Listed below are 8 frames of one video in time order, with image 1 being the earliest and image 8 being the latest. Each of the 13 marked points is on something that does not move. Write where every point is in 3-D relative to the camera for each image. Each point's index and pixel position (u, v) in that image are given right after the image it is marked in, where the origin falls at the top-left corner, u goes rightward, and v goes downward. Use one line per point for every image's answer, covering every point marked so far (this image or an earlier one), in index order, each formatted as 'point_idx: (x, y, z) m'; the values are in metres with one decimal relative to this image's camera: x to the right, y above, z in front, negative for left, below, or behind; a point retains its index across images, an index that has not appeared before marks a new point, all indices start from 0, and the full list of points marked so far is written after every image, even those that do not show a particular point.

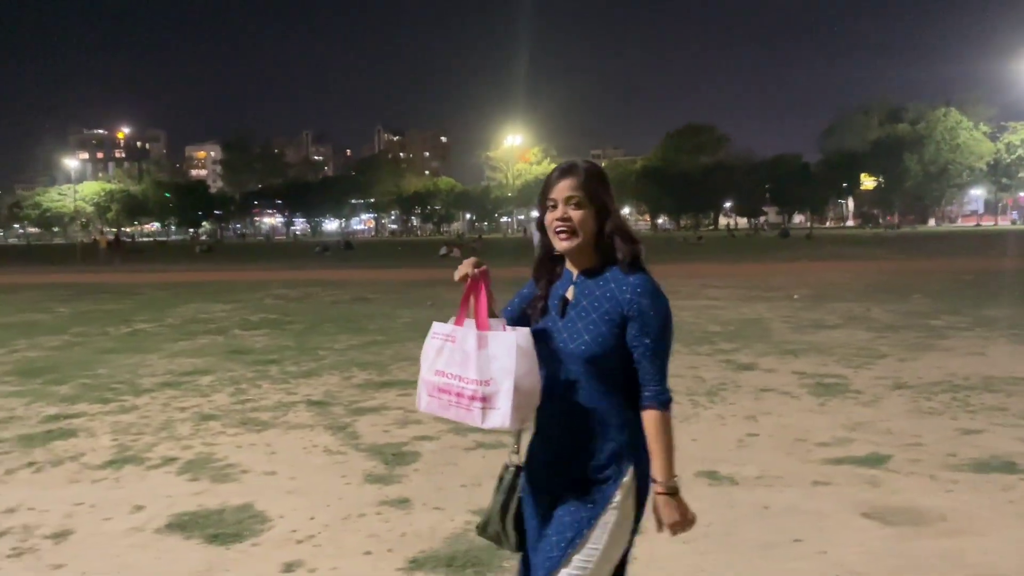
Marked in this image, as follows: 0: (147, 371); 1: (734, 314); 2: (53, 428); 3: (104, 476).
0: (-4.3, -1.0, +9.9) m
1: (+4.2, -0.5, +15.7) m
2: (-3.9, -1.2, +7.1) m
3: (-2.7, -1.3, +5.6) m
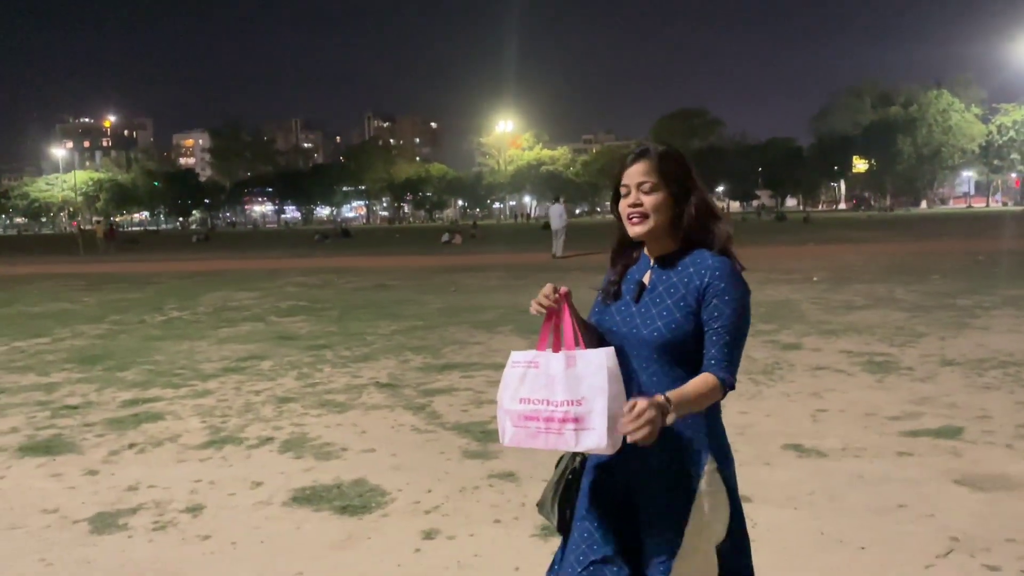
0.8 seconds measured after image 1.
0: (-3.7, -0.9, +10.1) m
1: (+4.8, -0.2, +16.0) m
2: (-3.2, -1.1, +7.3) m
3: (-2.1, -1.2, +5.8) m
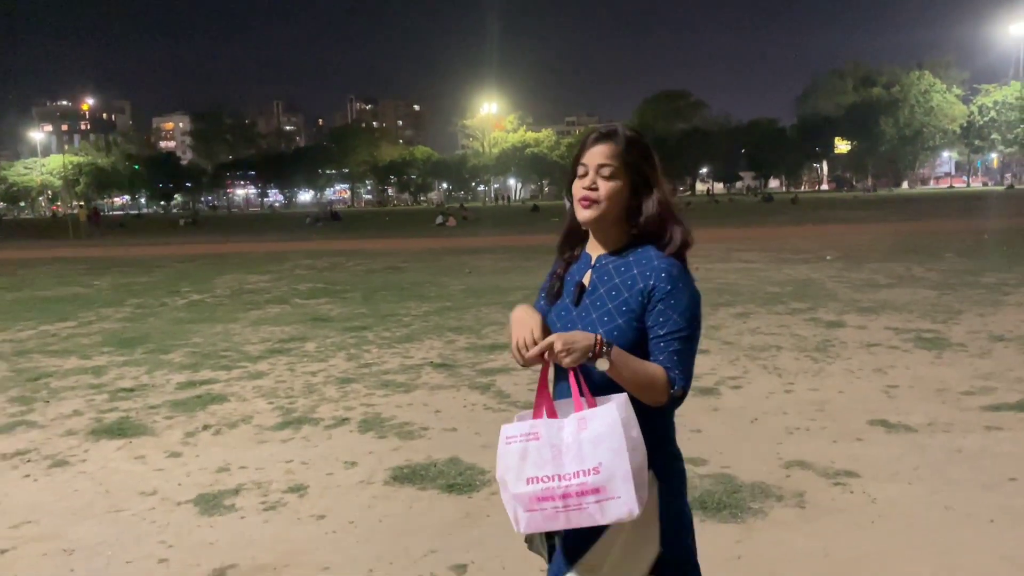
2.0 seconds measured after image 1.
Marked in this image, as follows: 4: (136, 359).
0: (-3.2, -0.6, +10.1) m
1: (+5.2, +0.2, +16.0) m
2: (-2.7, -0.9, +7.2) m
3: (-1.5, -1.0, +5.7) m
4: (-4.1, -0.8, +9.0) m
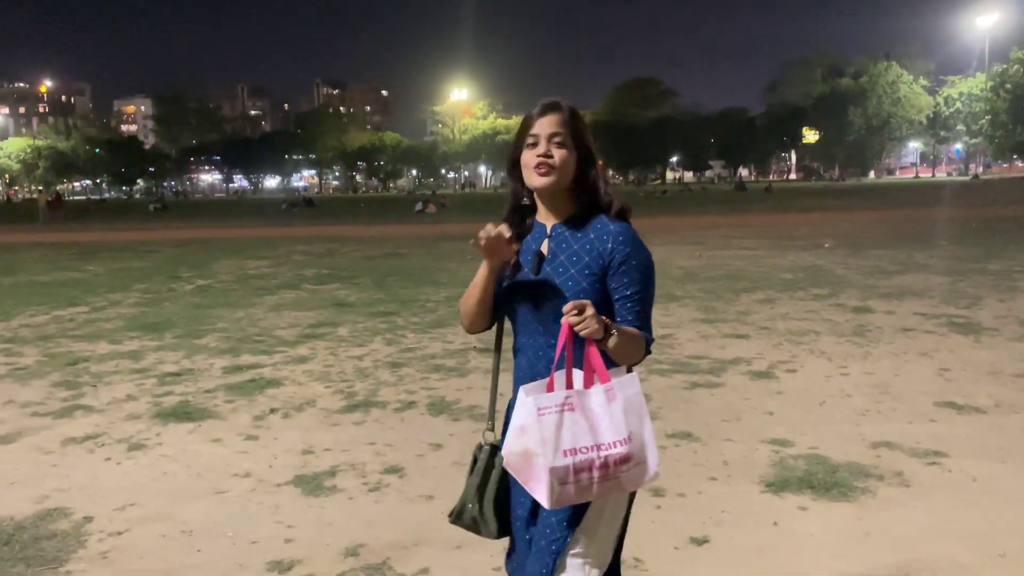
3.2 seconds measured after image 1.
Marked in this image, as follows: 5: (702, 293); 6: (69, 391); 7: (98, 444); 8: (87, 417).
0: (-2.8, -0.4, +10.0) m
1: (+5.3, +0.5, +16.2) m
2: (-2.2, -0.8, +7.1) m
3: (-1.0, -0.9, +5.7) m
4: (-3.7, -0.6, +8.9) m
5: (+2.7, -0.1, +11.8) m
6: (-3.7, -0.9, +6.9) m
7: (-2.7, -1.0, +5.4) m
8: (-3.1, -0.9, +6.1) m
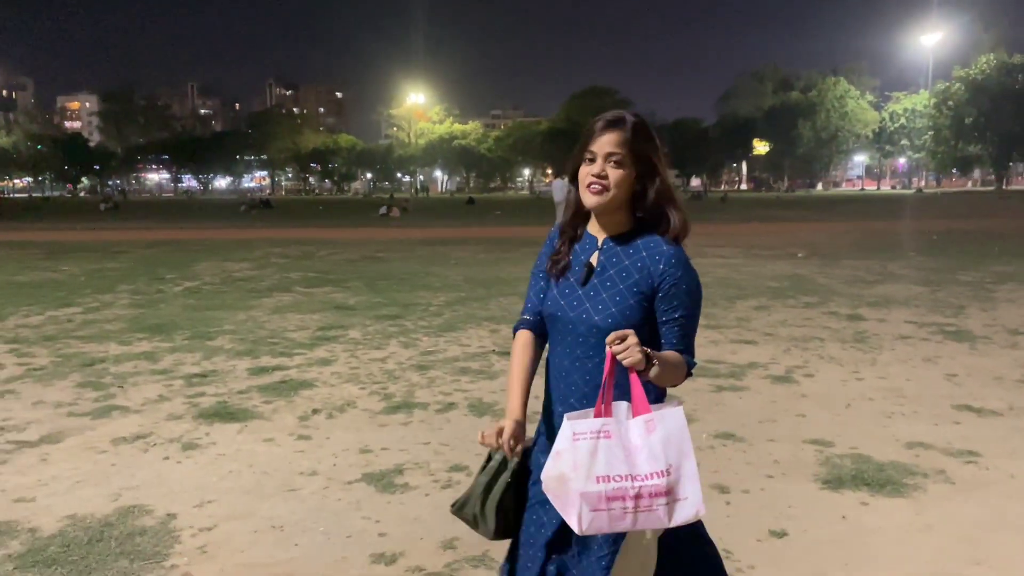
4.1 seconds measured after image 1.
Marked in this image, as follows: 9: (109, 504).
0: (-2.8, -0.5, +10.0) m
1: (+5.1, +0.3, +16.6) m
2: (-2.0, -0.8, +7.2) m
3: (-0.7, -0.9, +5.8) m
4: (-3.5, -0.6, +8.9) m
5: (+2.7, -0.2, +12.2) m
6: (-3.4, -0.9, +6.9) m
7: (-2.3, -1.0, +5.4) m
8: (-2.8, -0.9, +6.1) m
9: (-2.1, -1.1, +4.3) m
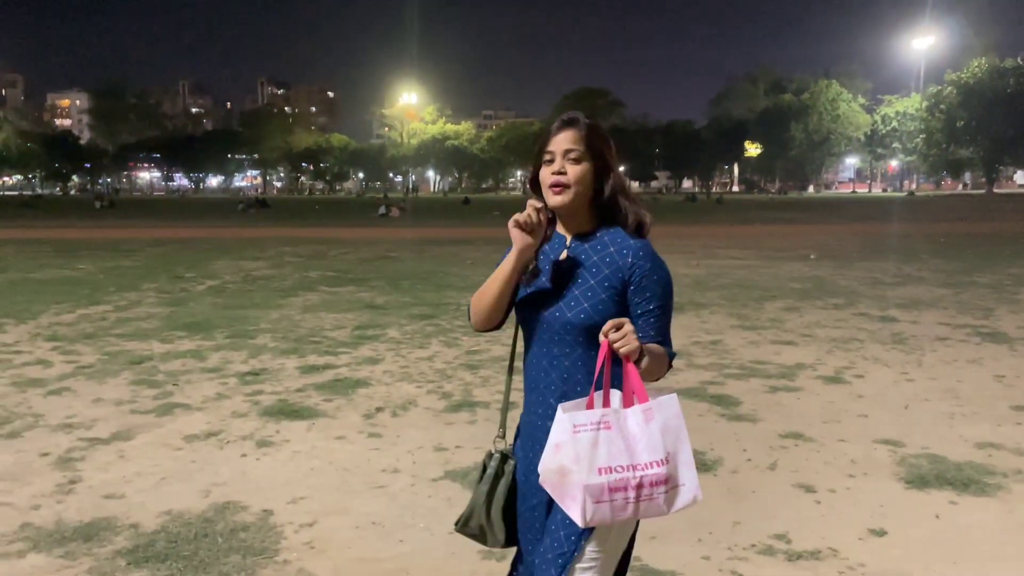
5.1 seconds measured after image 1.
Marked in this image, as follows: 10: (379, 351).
0: (-2.3, -0.5, +10.0) m
1: (+5.5, +0.3, +16.7) m
2: (-1.6, -0.8, +7.2) m
3: (-0.3, -0.9, +5.9) m
4: (-3.1, -0.6, +8.9) m
5: (+3.1, -0.2, +12.2) m
6: (-3.0, -0.8, +6.9) m
7: (-1.9, -1.0, +5.4) m
8: (-2.4, -0.9, +6.1) m
9: (-1.6, -1.1, +4.4) m
10: (-1.4, -0.6, +8.4) m
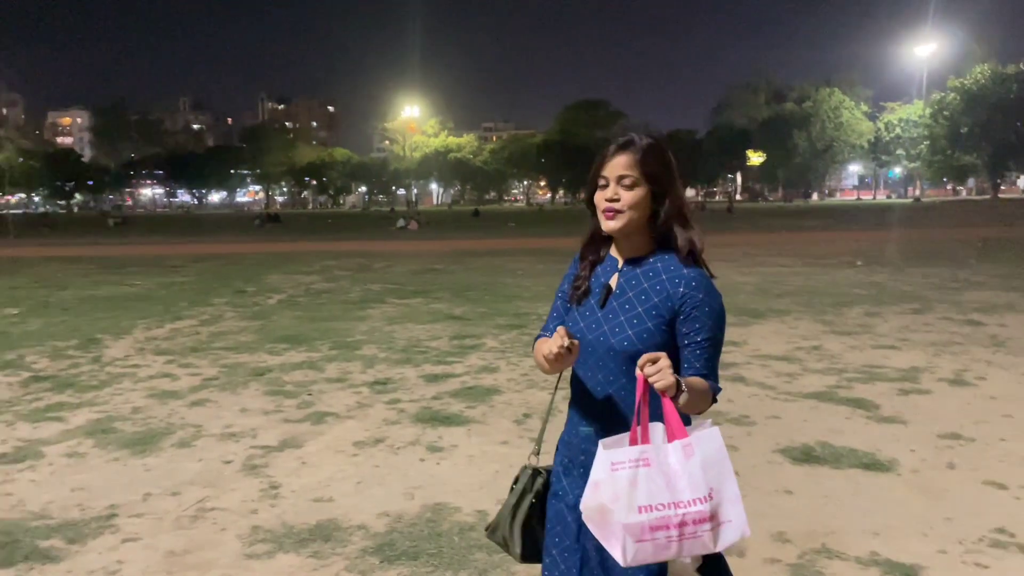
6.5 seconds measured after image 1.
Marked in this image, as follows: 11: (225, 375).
0: (-1.2, -0.6, +10.2) m
1: (+6.7, +0.2, +16.8) m
2: (-0.5, -0.9, +7.4) m
3: (+0.8, -1.0, +6.0) m
4: (-2.0, -0.7, +9.1) m
5: (+4.3, -0.3, +12.3) m
6: (-1.9, -1.0, +7.1) m
7: (-0.8, -1.1, +5.6) m
8: (-1.3, -1.0, +6.3) m
9: (-0.6, -1.2, +4.5) m
10: (-0.2, -0.7, +8.6) m
11: (-2.8, -0.8, +8.1) m
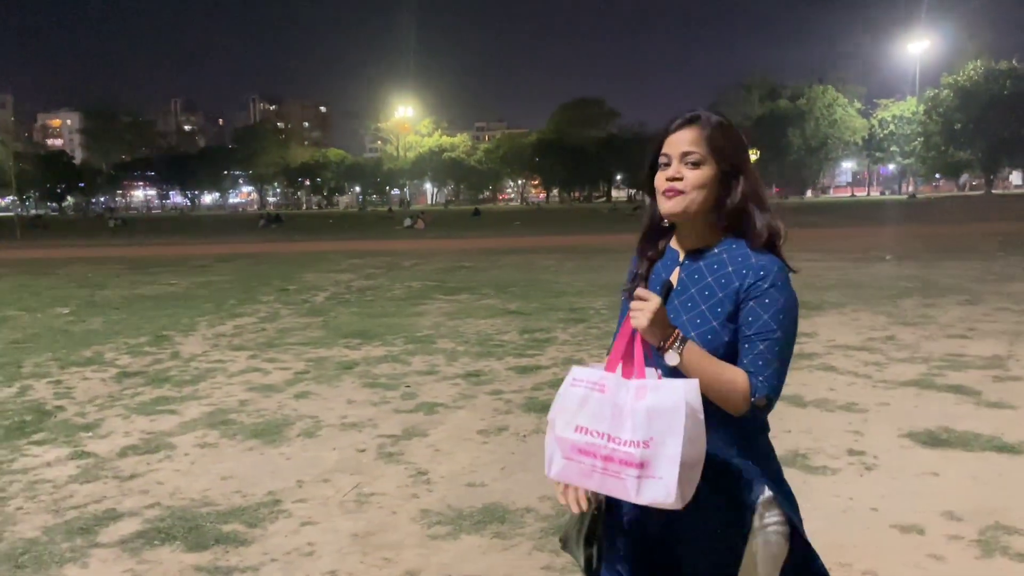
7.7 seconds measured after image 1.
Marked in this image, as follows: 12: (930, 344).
0: (-0.4, -0.5, +10.3) m
1: (+7.5, +0.3, +16.9) m
2: (+0.4, -0.8, +7.5) m
3: (+1.6, -0.9, +6.2) m
4: (-1.1, -0.7, +9.2) m
5: (+5.1, -0.2, +12.5) m
6: (-1.0, -0.9, +7.2) m
7: (+0.1, -1.0, +5.7) m
8: (-0.4, -1.0, +6.4) m
9: (+0.3, -1.1, +4.6) m
10: (+0.6, -0.7, +8.7) m
11: (-2.0, -0.8, +8.2) m
12: (+4.3, -0.6, +8.6) m
